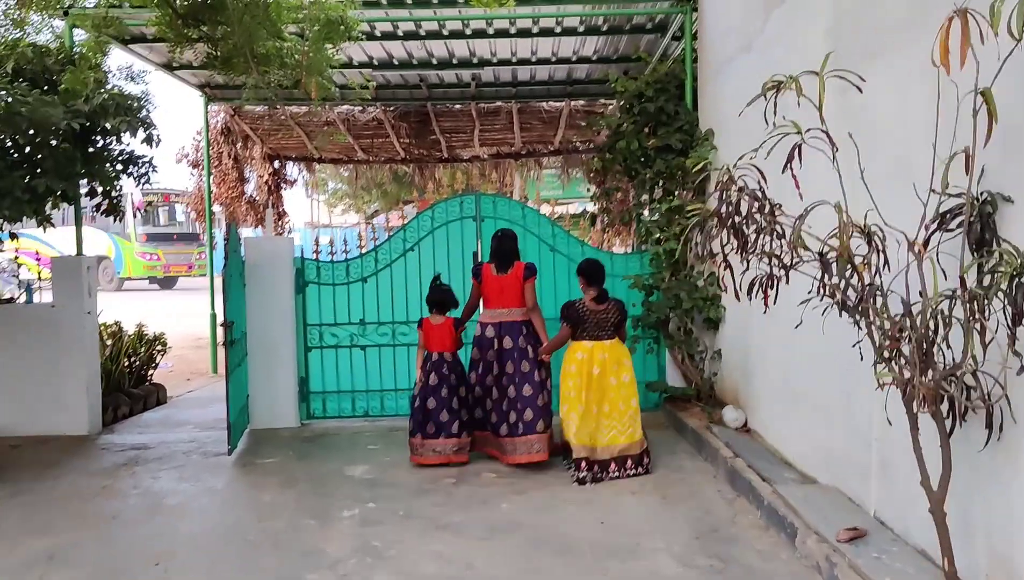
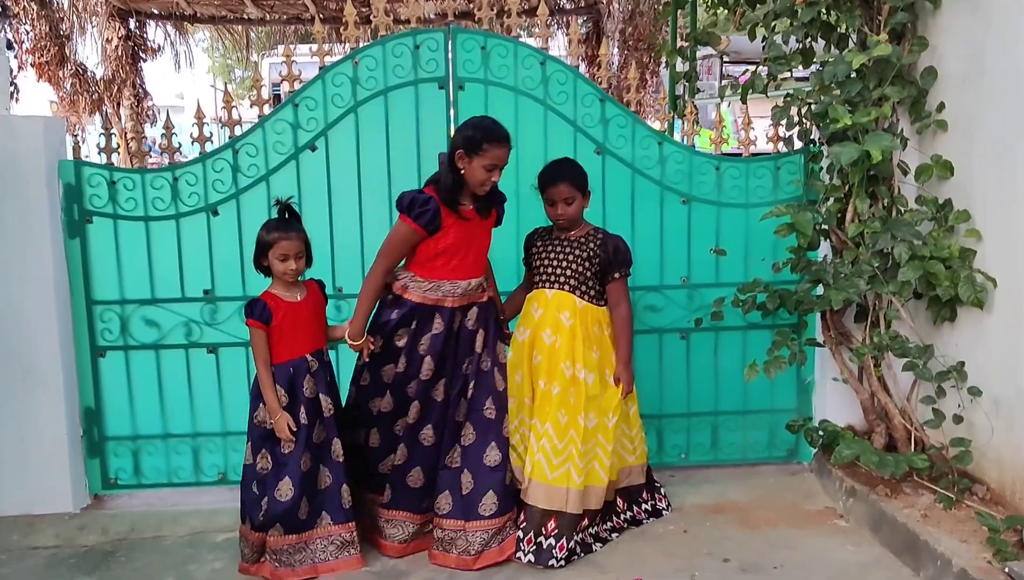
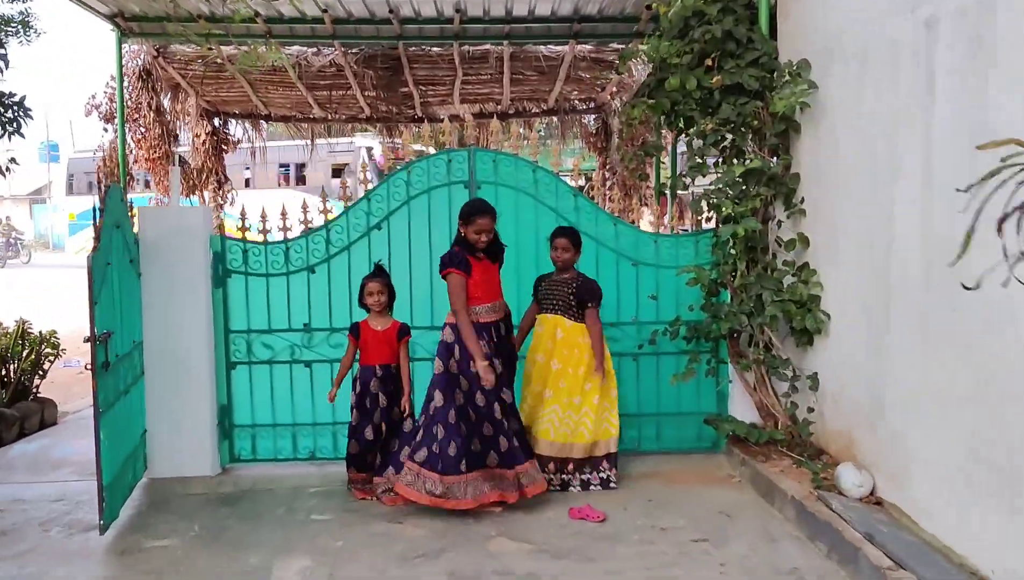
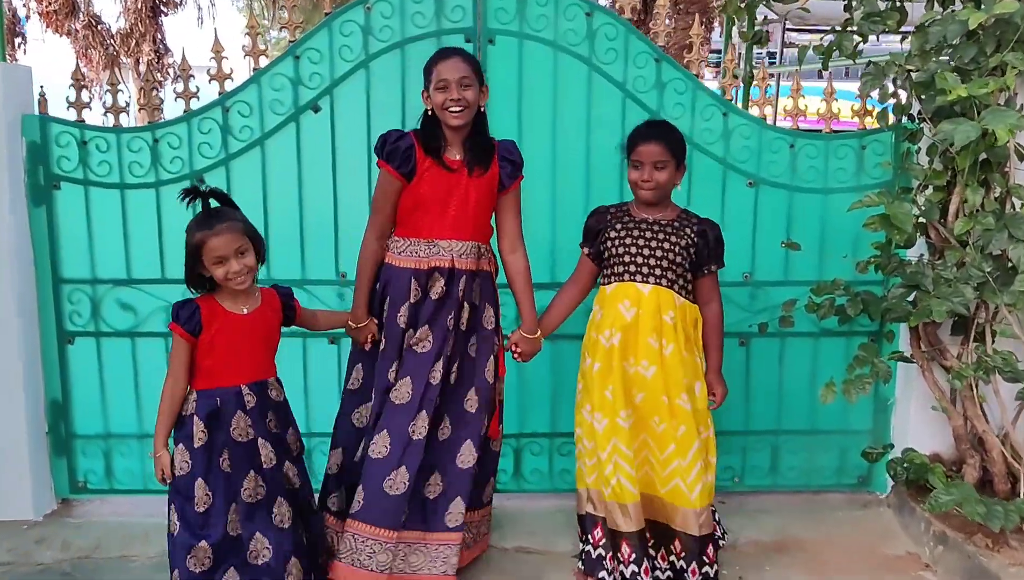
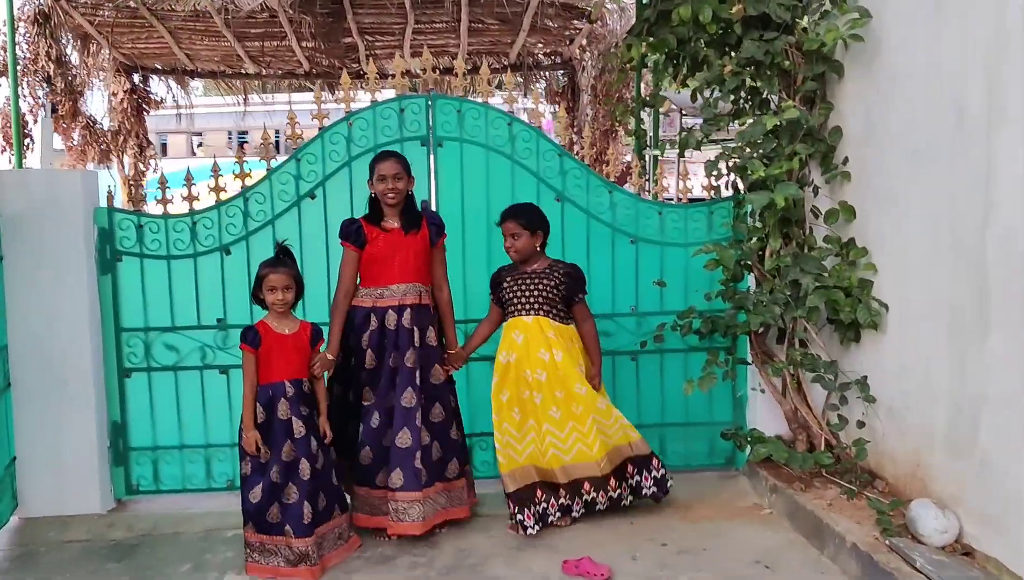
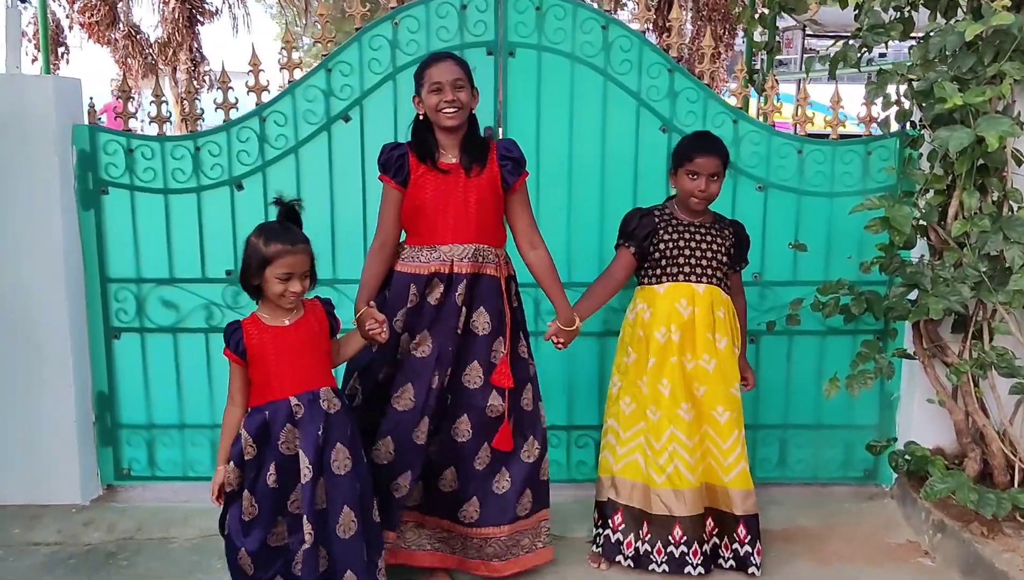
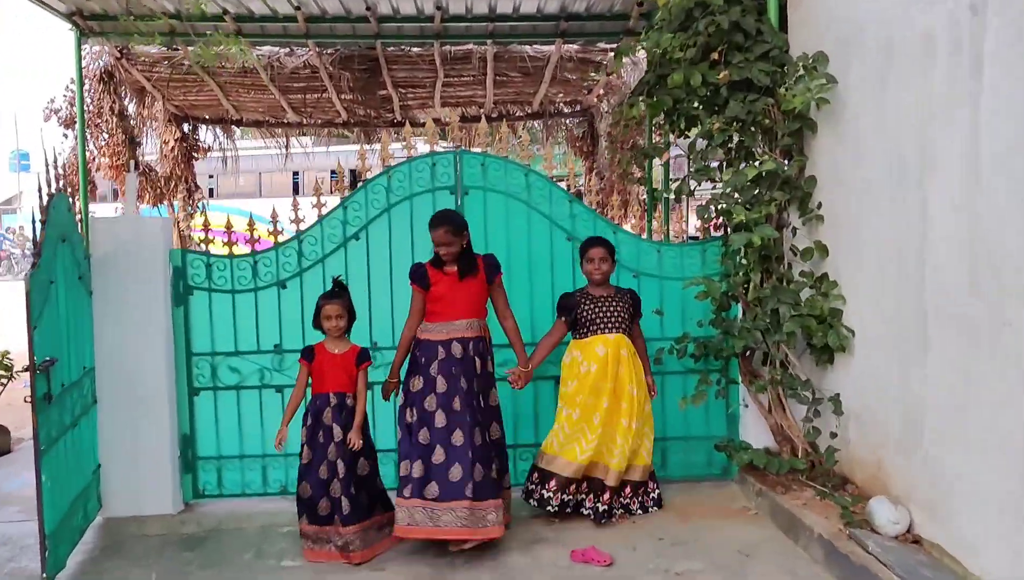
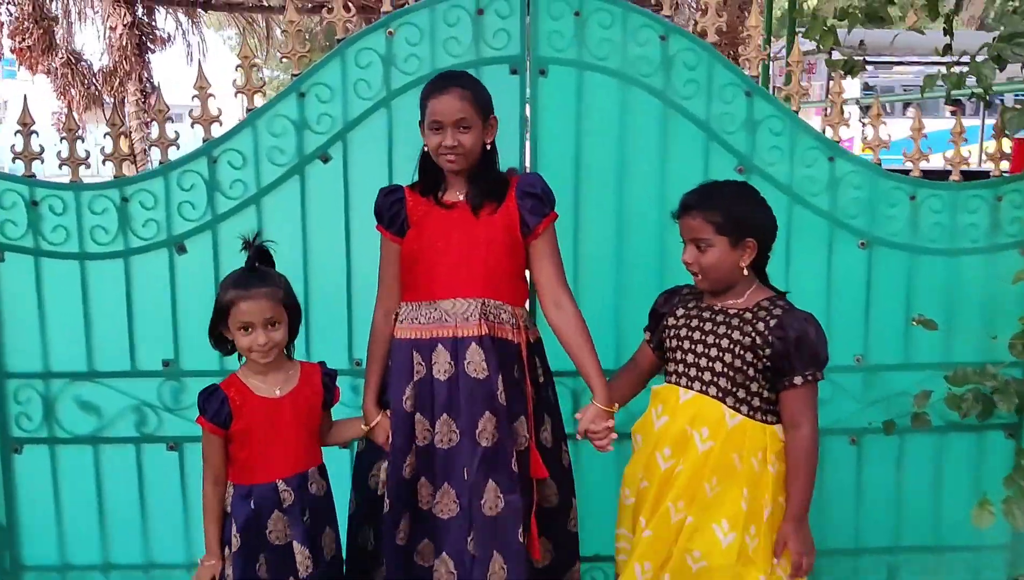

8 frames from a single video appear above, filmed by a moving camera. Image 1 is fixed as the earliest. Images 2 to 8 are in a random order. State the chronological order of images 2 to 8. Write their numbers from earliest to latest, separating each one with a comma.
3, 7, 5, 2, 6, 4, 8
